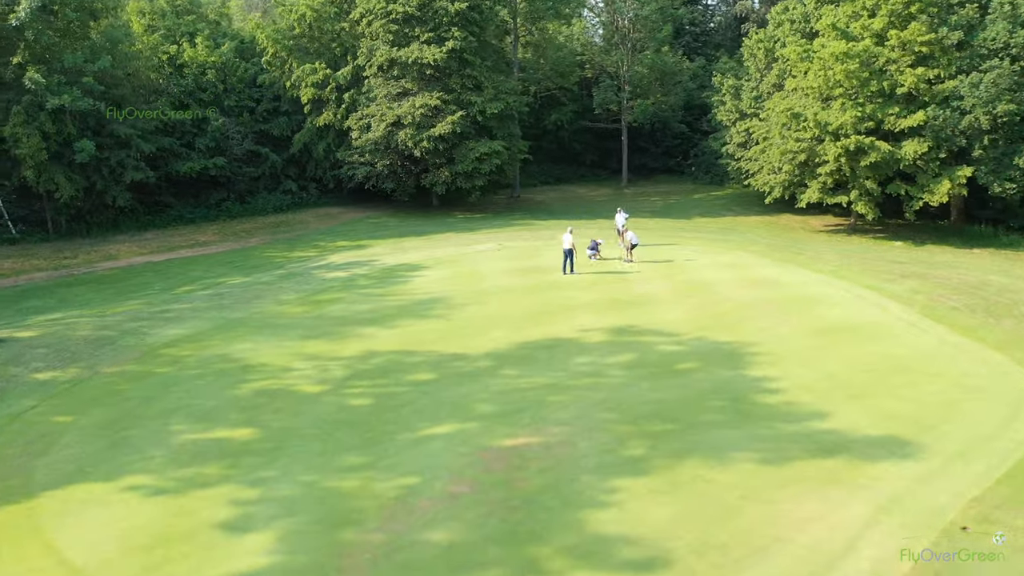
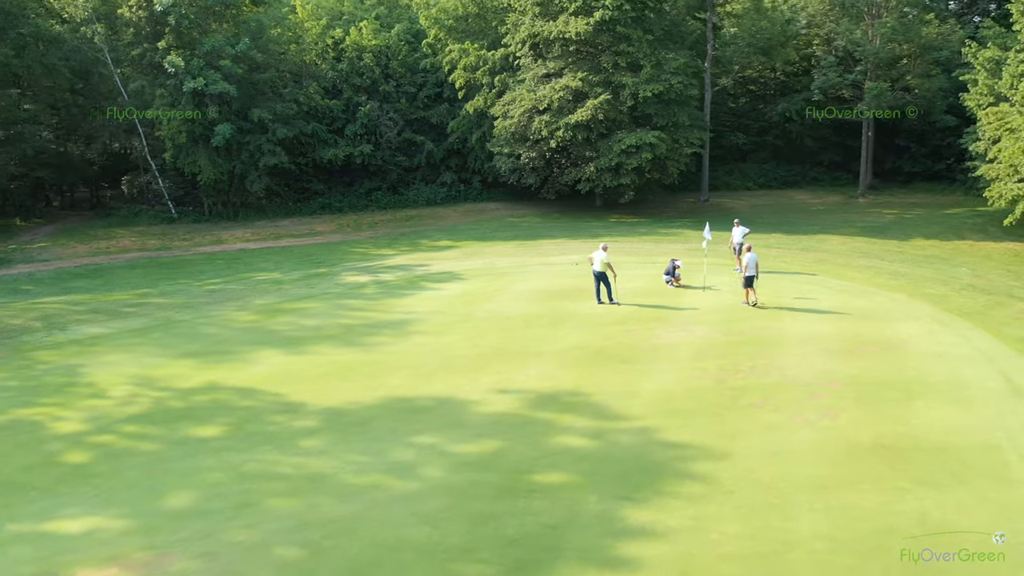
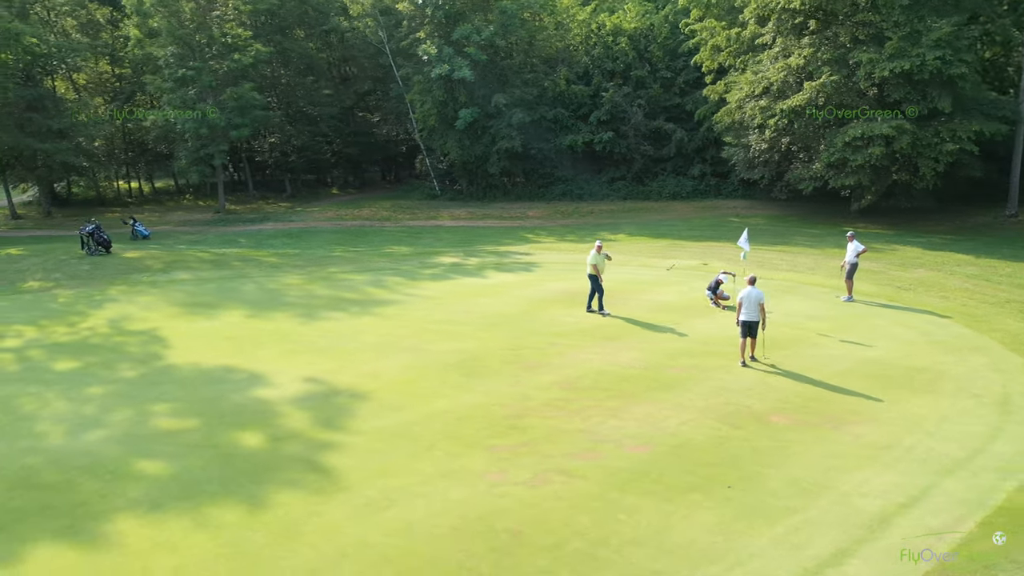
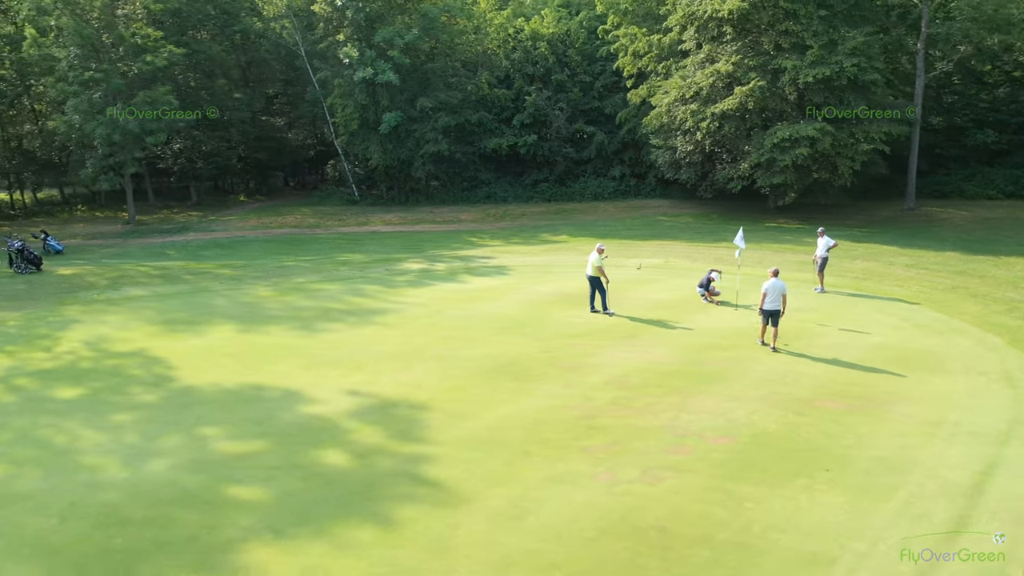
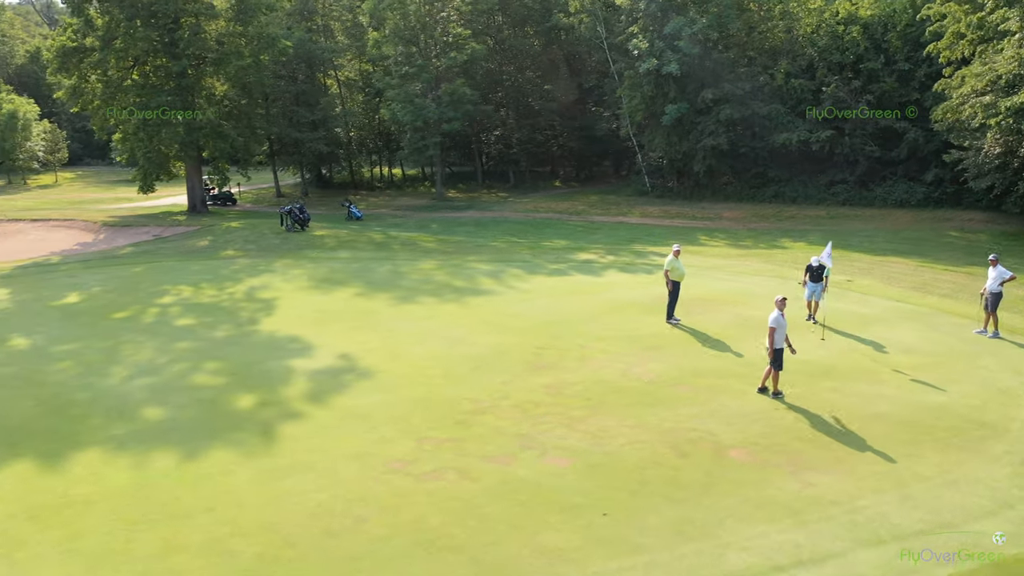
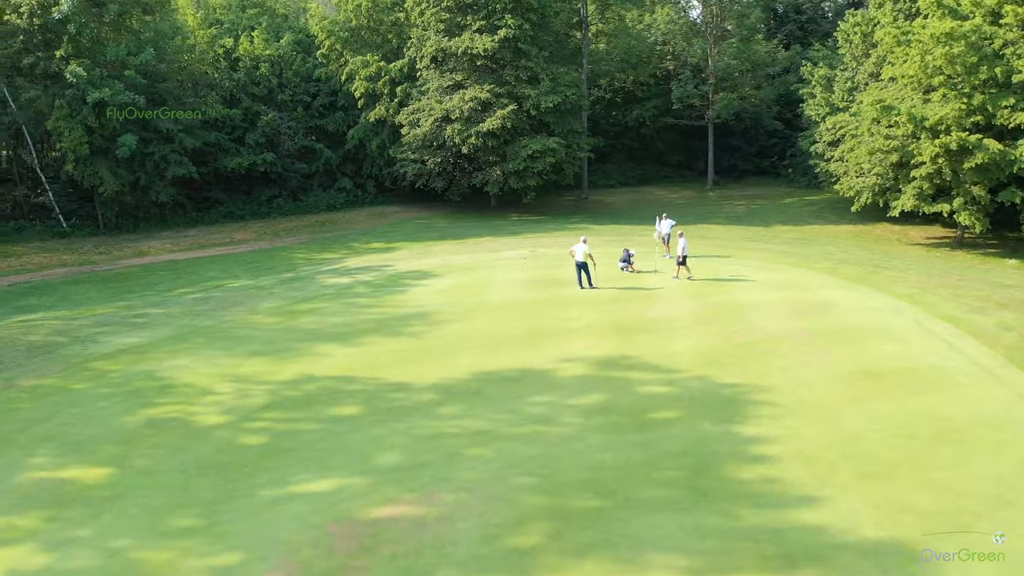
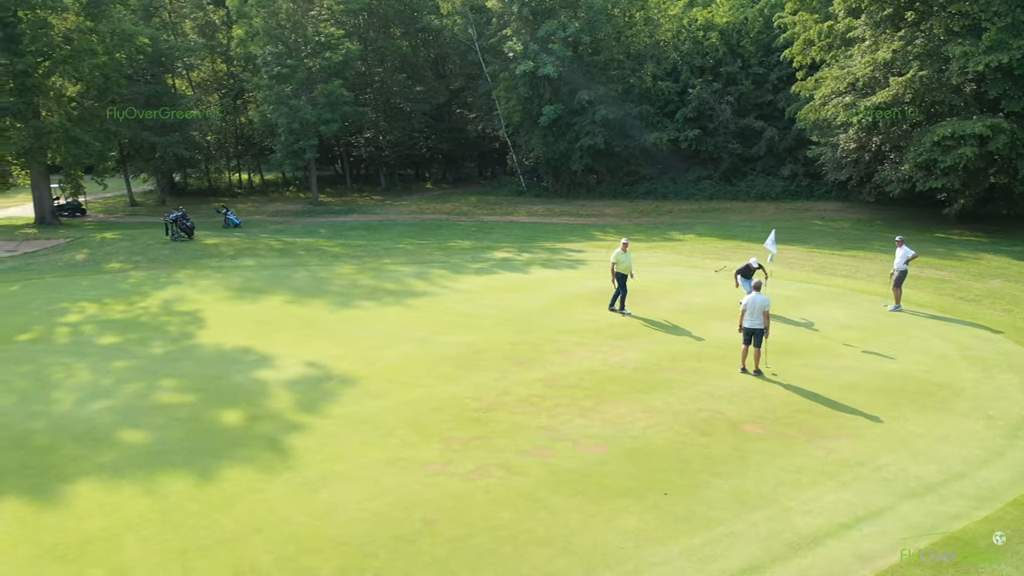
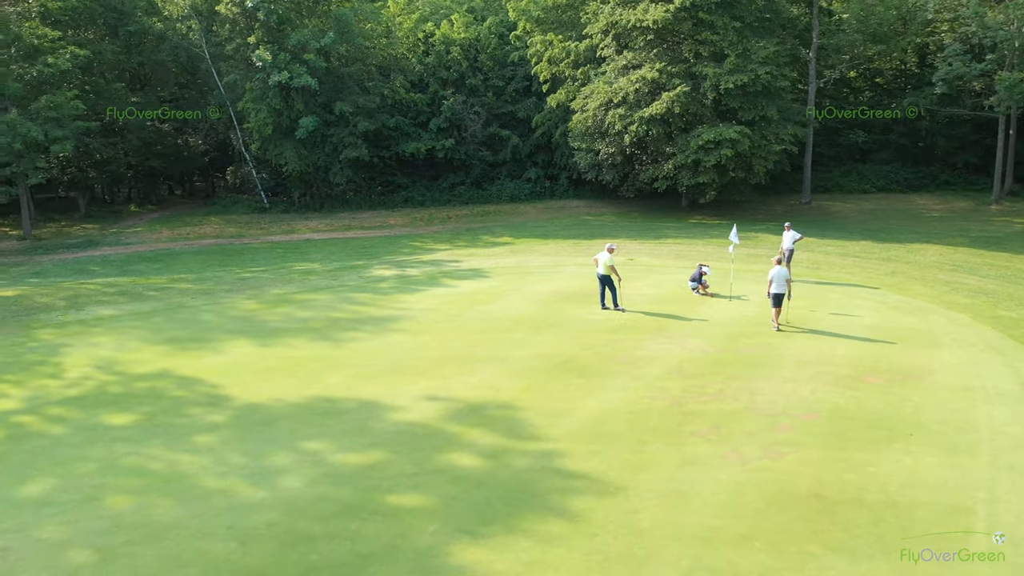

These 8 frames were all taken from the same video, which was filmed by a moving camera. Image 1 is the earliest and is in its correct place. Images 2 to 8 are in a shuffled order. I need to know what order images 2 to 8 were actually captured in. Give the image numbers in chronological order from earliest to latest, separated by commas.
6, 2, 8, 4, 3, 7, 5
